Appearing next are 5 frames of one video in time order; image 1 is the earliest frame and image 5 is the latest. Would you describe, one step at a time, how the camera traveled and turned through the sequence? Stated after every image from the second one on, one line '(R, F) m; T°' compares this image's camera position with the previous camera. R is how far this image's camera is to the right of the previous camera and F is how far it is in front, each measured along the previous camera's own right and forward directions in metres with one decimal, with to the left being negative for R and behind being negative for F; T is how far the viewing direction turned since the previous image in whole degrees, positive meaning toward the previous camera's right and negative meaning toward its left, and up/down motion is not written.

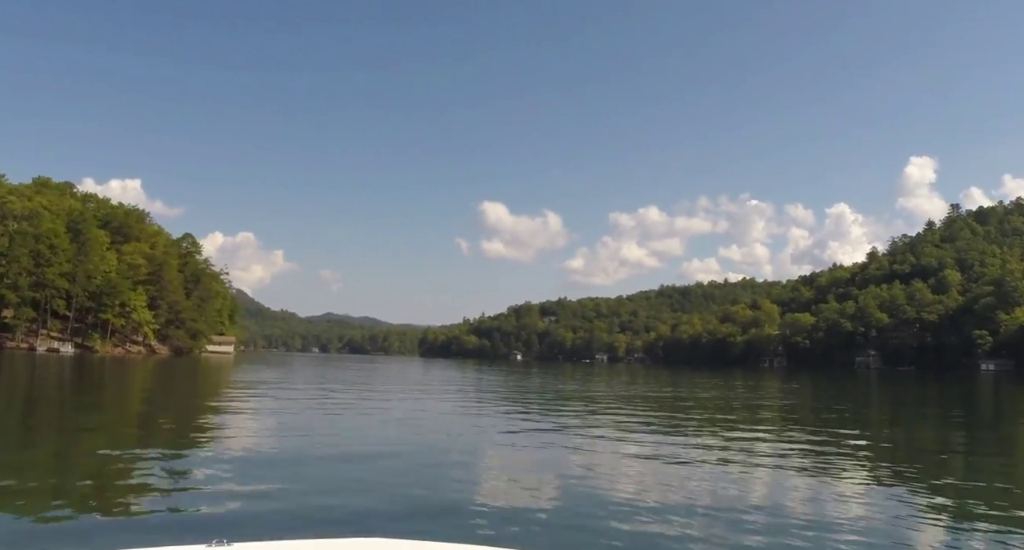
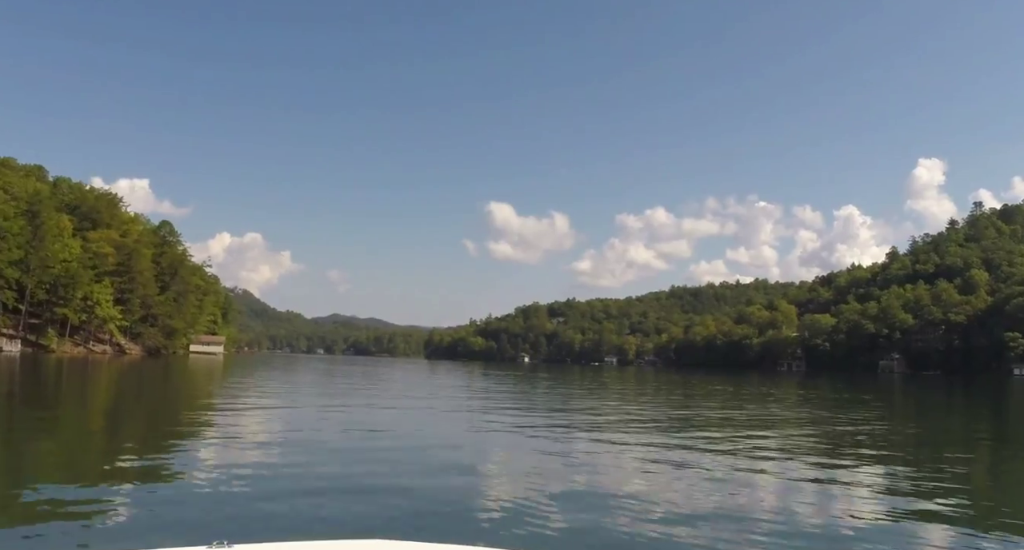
(-0.1, +2.2) m; 0°
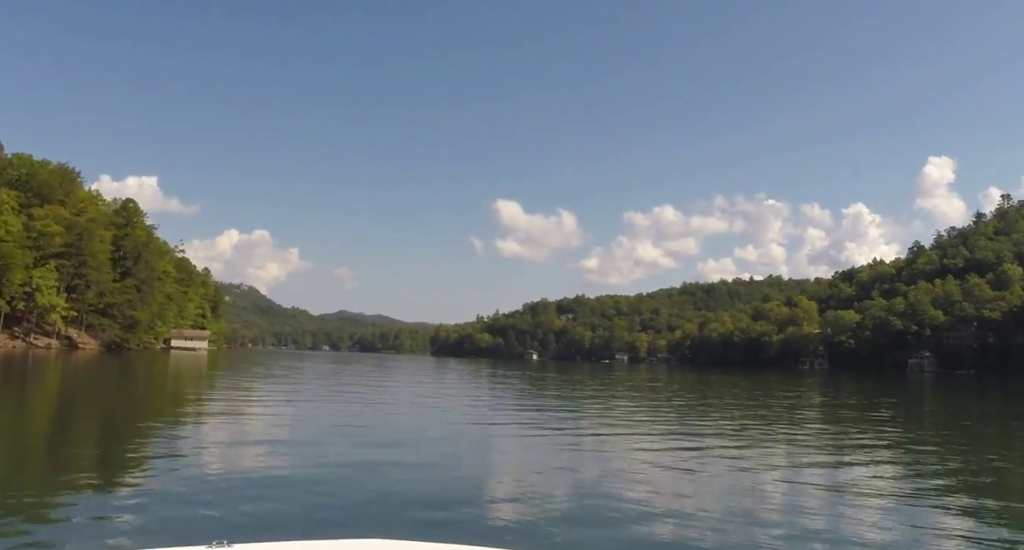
(-0.1, +2.6) m; -1°
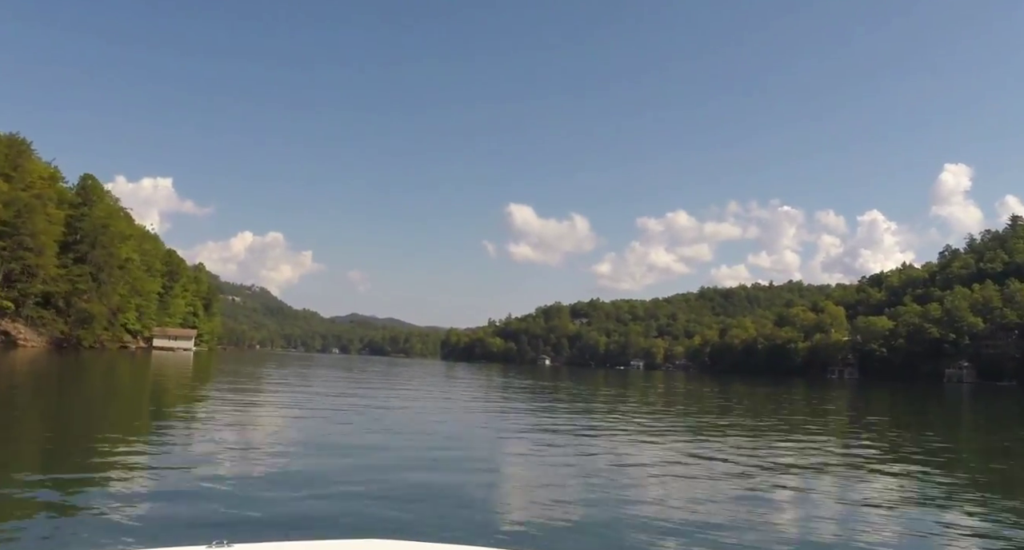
(-0.1, +2.6) m; -1°
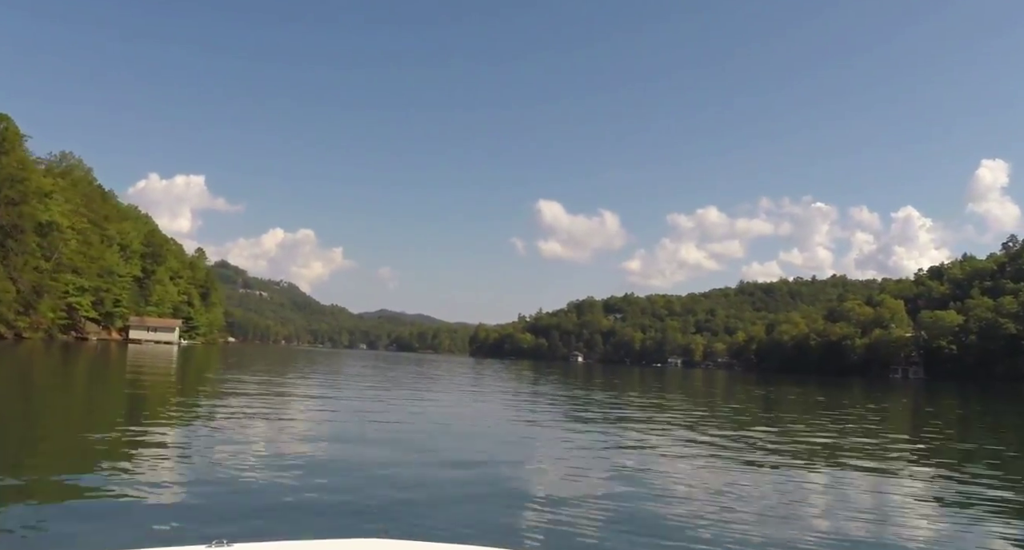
(-0.2, +3.9) m; -2°
